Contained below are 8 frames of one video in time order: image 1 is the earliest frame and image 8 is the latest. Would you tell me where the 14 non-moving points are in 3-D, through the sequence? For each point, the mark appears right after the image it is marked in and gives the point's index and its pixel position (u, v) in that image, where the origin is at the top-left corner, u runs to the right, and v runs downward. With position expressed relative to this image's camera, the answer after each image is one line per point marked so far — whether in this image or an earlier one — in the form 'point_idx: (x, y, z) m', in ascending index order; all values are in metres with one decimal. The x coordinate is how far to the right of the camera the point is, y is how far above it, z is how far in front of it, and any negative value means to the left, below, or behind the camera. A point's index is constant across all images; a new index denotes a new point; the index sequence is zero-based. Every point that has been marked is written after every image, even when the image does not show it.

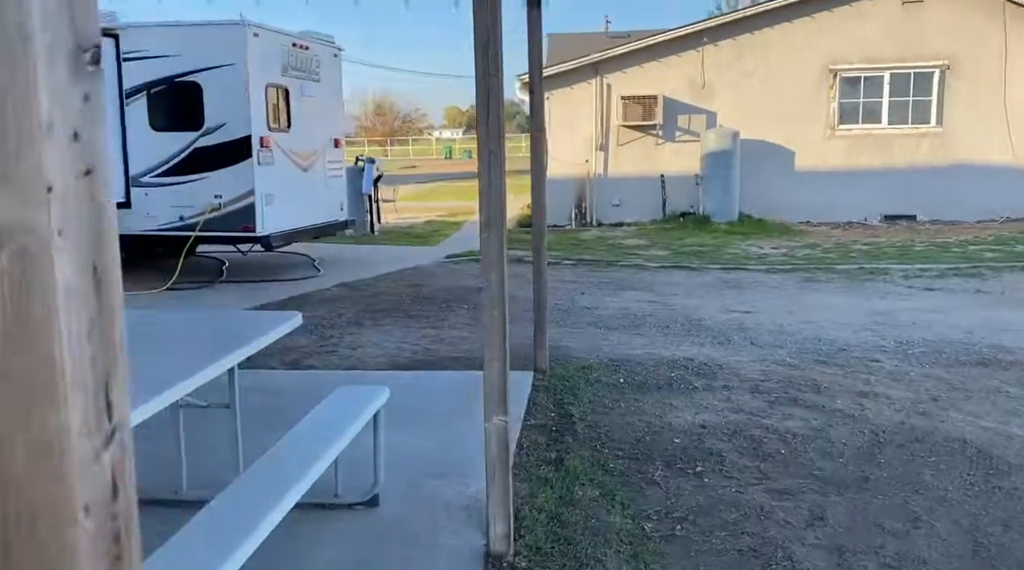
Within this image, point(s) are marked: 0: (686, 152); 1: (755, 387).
0: (+3.1, +2.4, +15.4) m
1: (+1.5, -0.6, +5.4) m
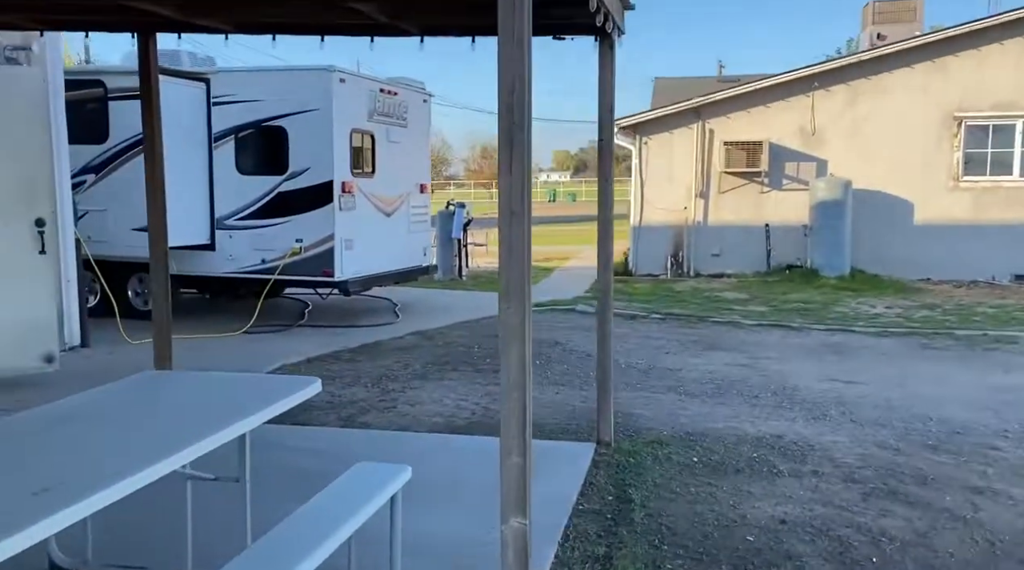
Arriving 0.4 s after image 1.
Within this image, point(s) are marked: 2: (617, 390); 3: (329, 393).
0: (+4.8, +1.4, +14.6) m
1: (+1.9, -1.1, +4.7) m
2: (+0.8, -0.8, +6.5) m
3: (-1.3, -0.8, +6.2) m
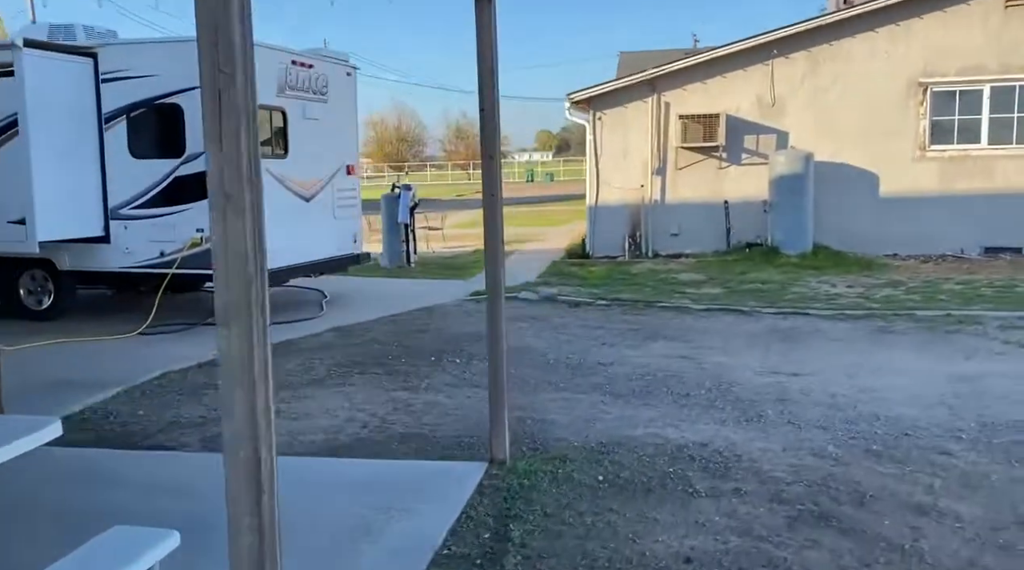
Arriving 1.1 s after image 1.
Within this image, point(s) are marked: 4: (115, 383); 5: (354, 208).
0: (+3.9, +1.8, +13.9) m
1: (+1.3, -1.0, +4.1) m
2: (+0.2, -0.7, +5.8) m
3: (-2.0, -0.8, +5.5) m
4: (-2.8, -0.7, +5.9) m
5: (-1.8, +0.9, +9.9) m
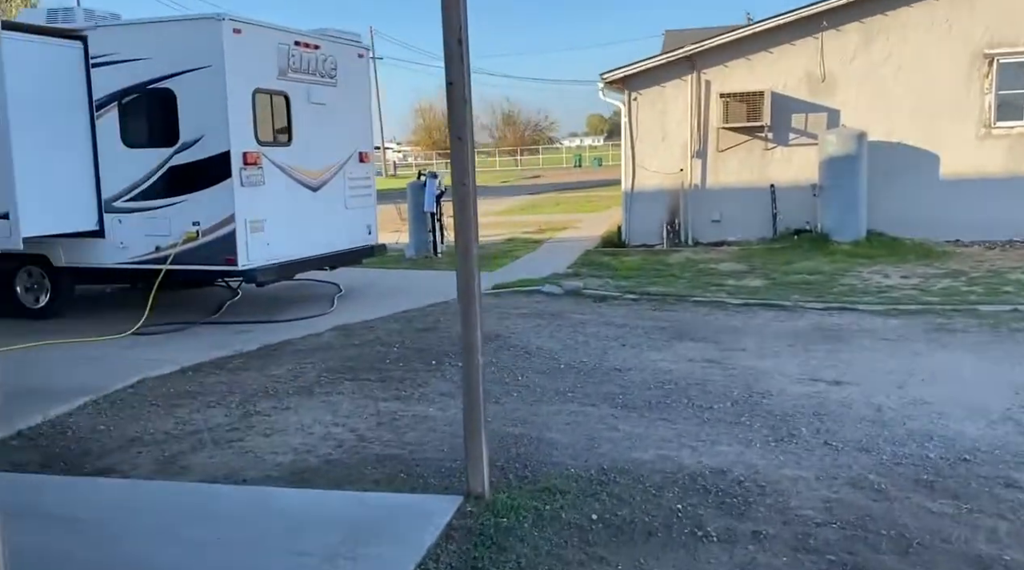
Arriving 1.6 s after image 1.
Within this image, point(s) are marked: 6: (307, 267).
0: (+4.4, +1.9, +13.0) m
1: (+1.2, -1.0, +3.4) m
2: (+0.2, -0.7, +5.2) m
3: (-2.0, -0.8, +5.0) m
4: (-2.7, -0.7, +5.5) m
5: (-1.6, +1.0, +9.3) m
6: (-2.0, +0.2, +8.2) m
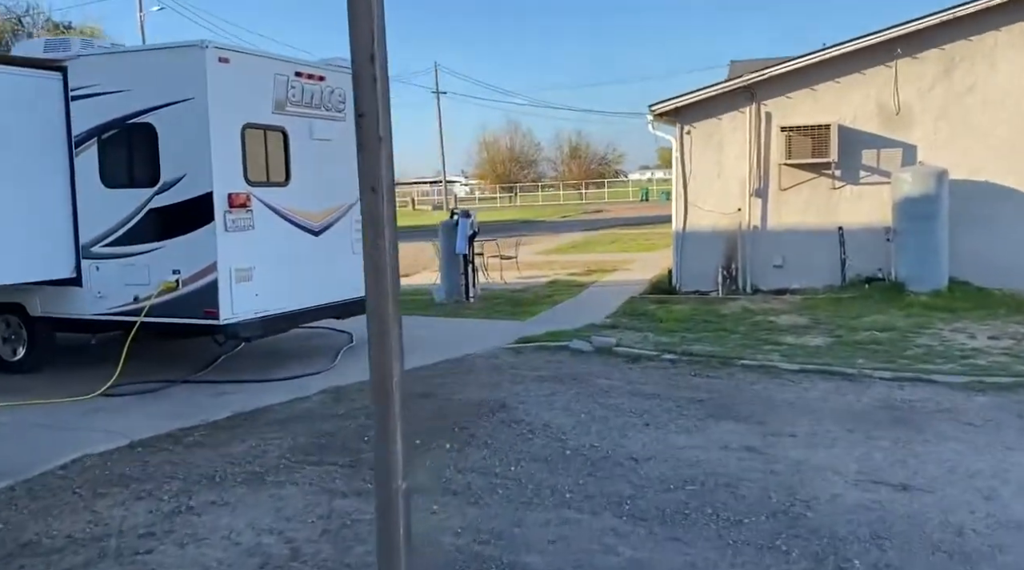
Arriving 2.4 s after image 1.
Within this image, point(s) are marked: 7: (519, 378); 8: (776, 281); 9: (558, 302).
0: (+5.0, +1.2, +11.8) m
1: (+0.9, -1.3, +2.4) m
2: (+0.1, -1.1, +4.3) m
3: (-2.1, -1.1, +4.2) m
4: (-2.8, -1.0, +4.8) m
5: (-1.3, +0.4, +8.6) m
6: (-1.8, -0.3, +7.4) m
7: (+0.1, -0.8, +7.1) m
8: (+3.8, +0.1, +12.2) m
9: (+0.7, -0.2, +12.4) m
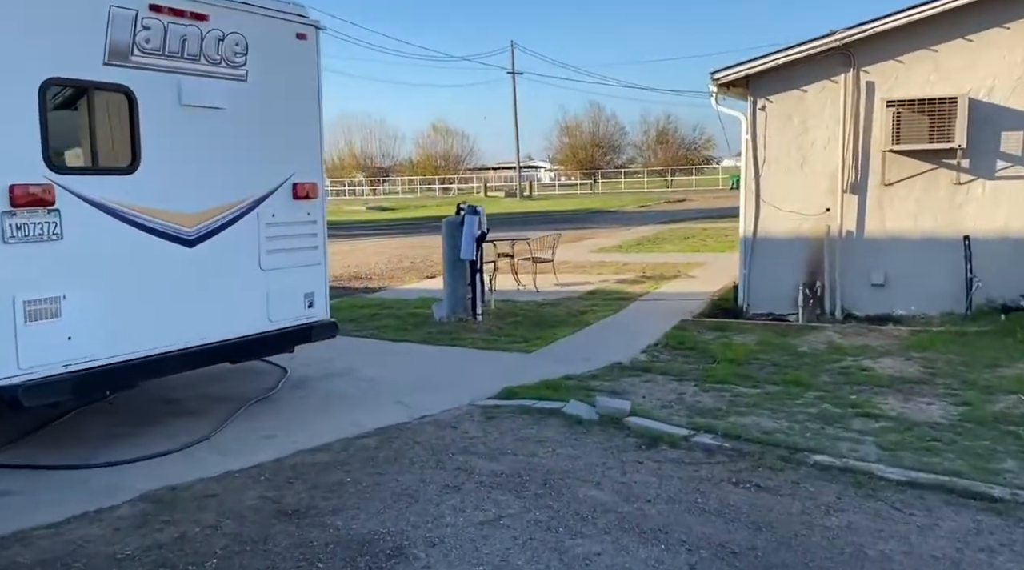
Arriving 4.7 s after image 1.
0: (+5.1, +0.9, +8.7) m
1: (+0.1, -1.7, -0.2) m
2: (-0.6, -1.4, +1.8) m
3: (-2.7, -1.4, +2.0) m
4: (-3.4, -1.3, +2.6) m
5: (-1.5, +0.2, +6.2) m
6: (-2.1, -0.5, +5.1) m
7: (-0.3, -1.0, +4.6) m
8: (+4.0, -0.2, +9.3) m
9: (+0.9, -0.4, +9.8) m
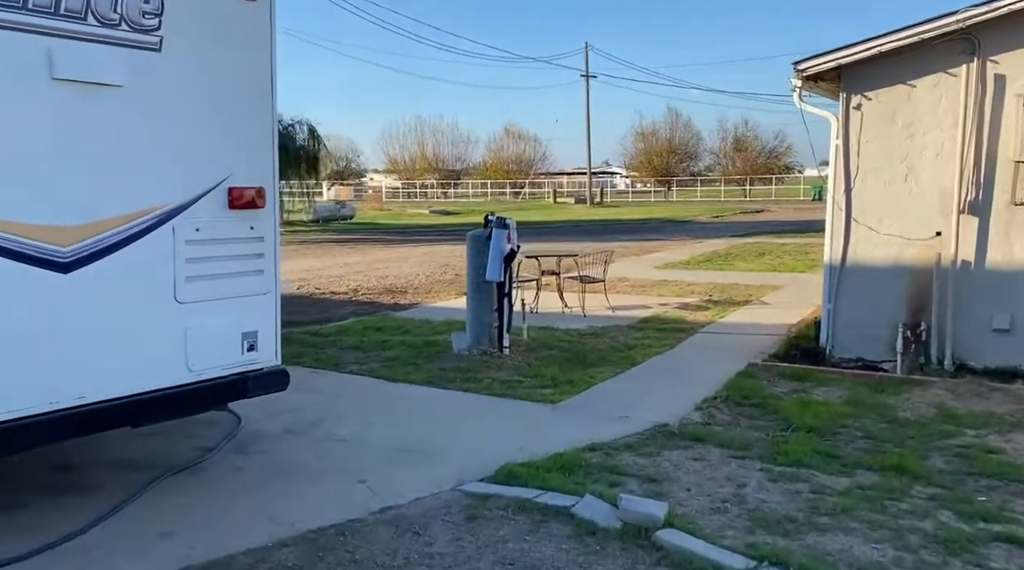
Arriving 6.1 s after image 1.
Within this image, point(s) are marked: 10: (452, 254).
0: (+5.4, +0.5, +6.7) m
1: (-0.5, -1.9, -1.7) m
2: (-1.0, -1.6, +0.3) m
3: (-3.1, -1.5, +0.7) m
4: (-3.7, -1.4, +1.3) m
5: (-1.4, 0.0, +4.7) m
6: (-2.2, -0.7, +3.7) m
7: (-0.4, -1.3, +3.1) m
8: (+4.2, -0.6, +7.4) m
9: (+1.2, -0.7, +8.1) m
10: (-1.4, +0.7, +19.3) m
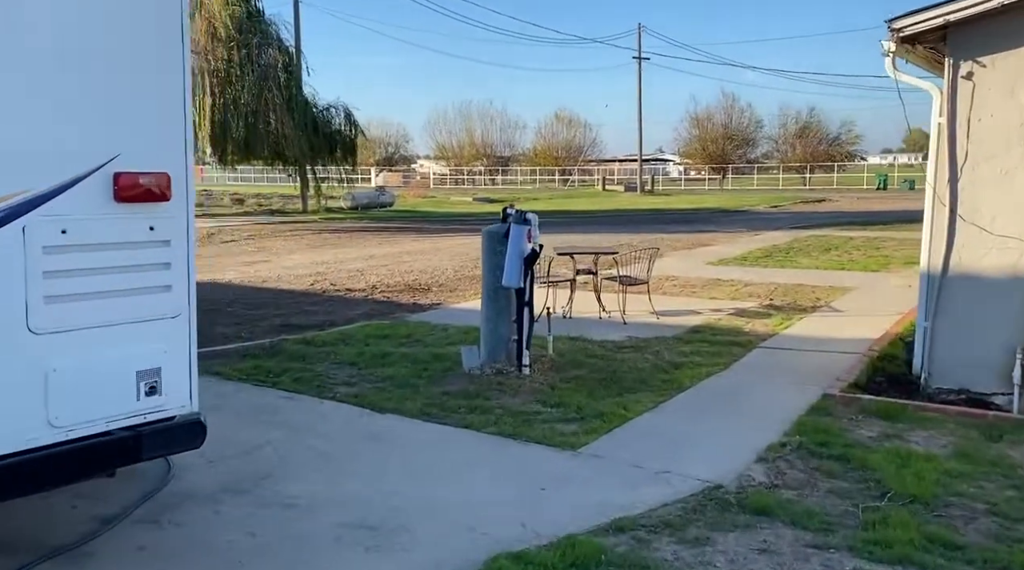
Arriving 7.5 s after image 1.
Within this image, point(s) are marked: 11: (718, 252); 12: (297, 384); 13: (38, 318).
0: (+5.5, +0.3, +5.0) m
1: (-0.9, -2.1, -3.0) m
2: (-1.3, -1.8, -1.0) m
3: (-3.4, -1.6, -0.5) m
4: (-3.9, -1.5, +0.2) m
5: (-1.5, -0.1, +3.5) m
6: (-2.3, -0.8, +2.5) m
7: (-0.5, -1.4, +1.8) m
8: (+4.4, -0.7, +5.8) m
9: (+1.4, -0.8, +6.7) m
10: (-0.5, +0.8, +18.0) m
11: (+4.0, +0.6, +16.7) m
12: (-1.6, -0.7, +6.4) m
13: (-1.7, -0.1, +3.1) m
